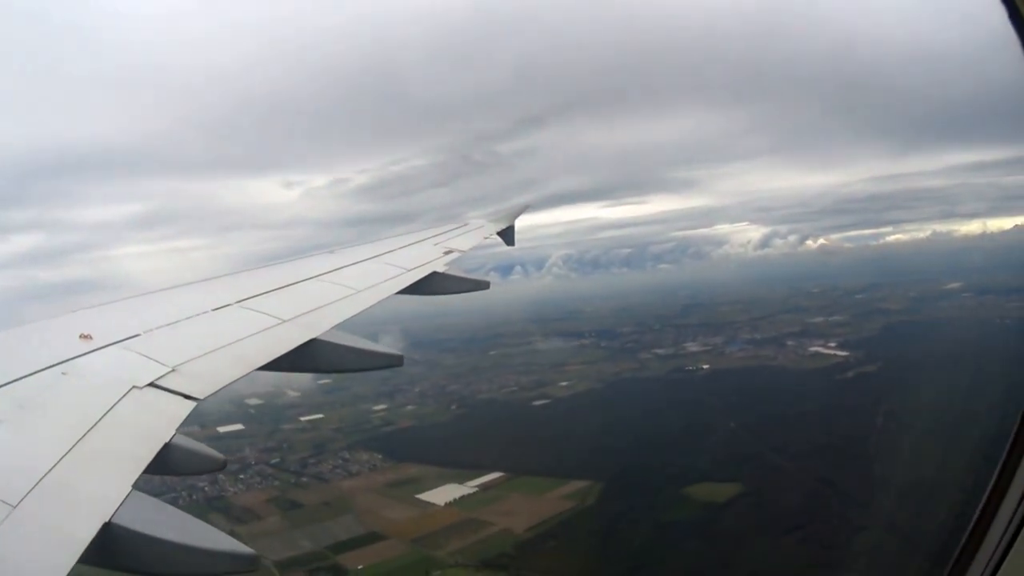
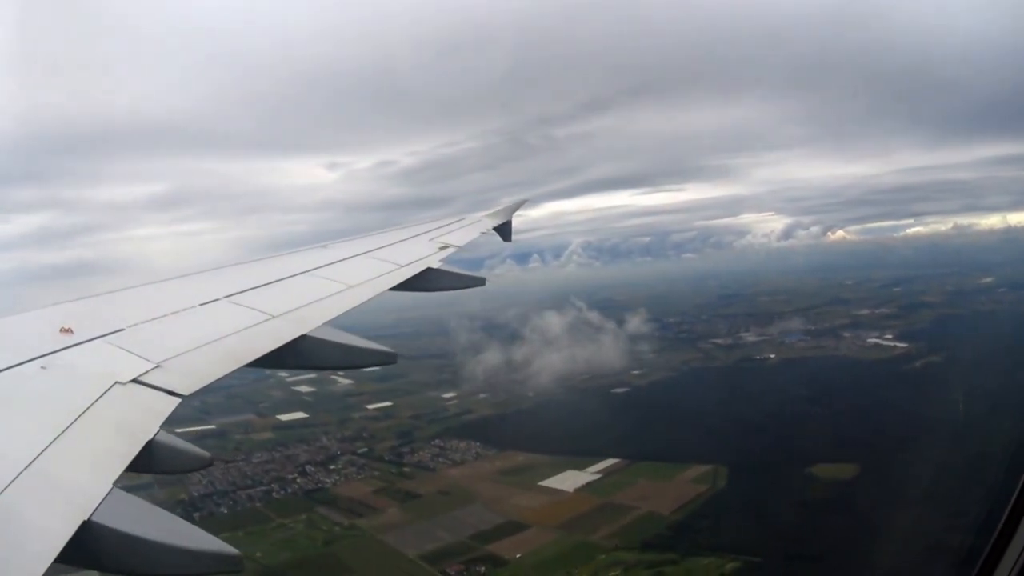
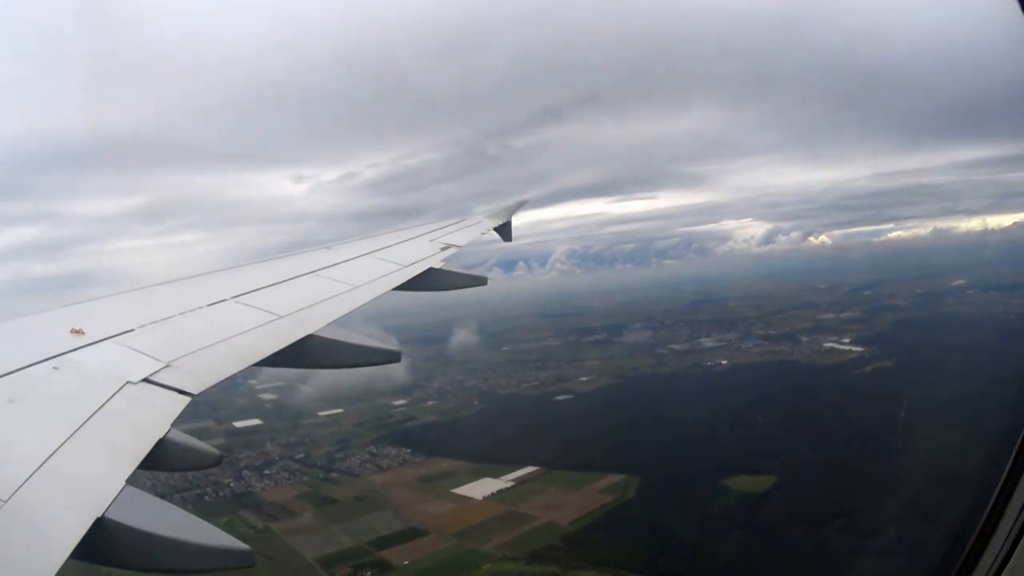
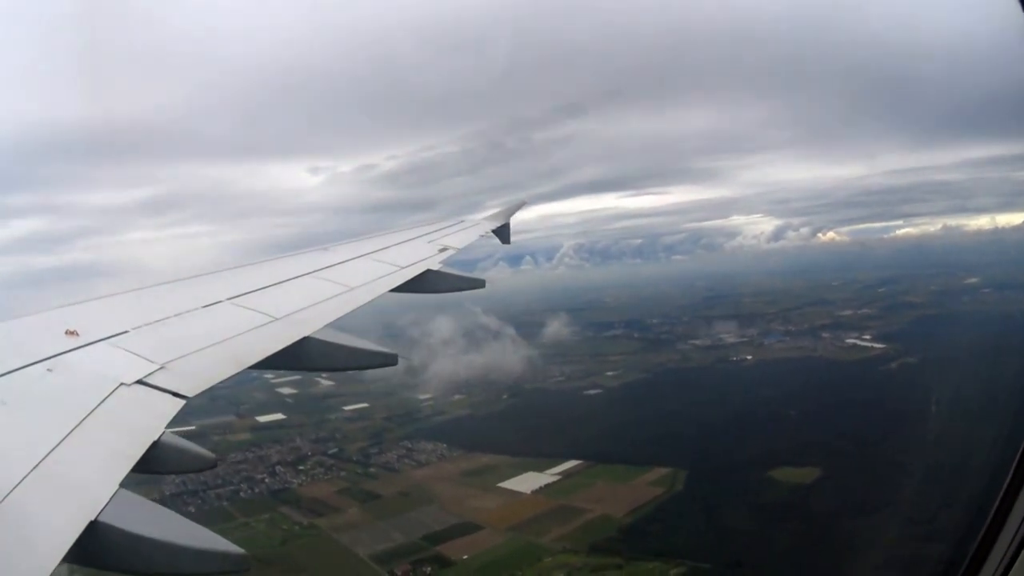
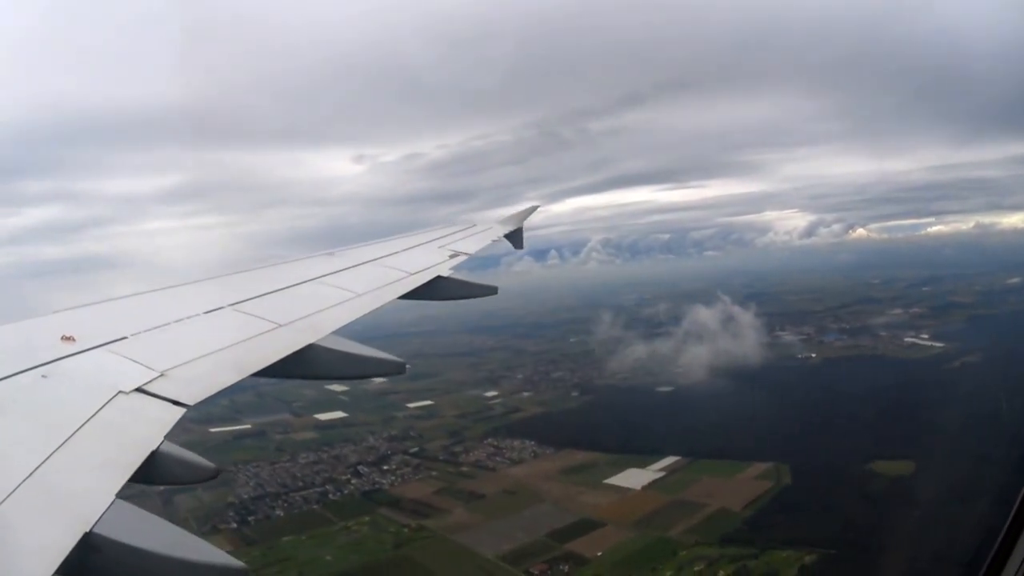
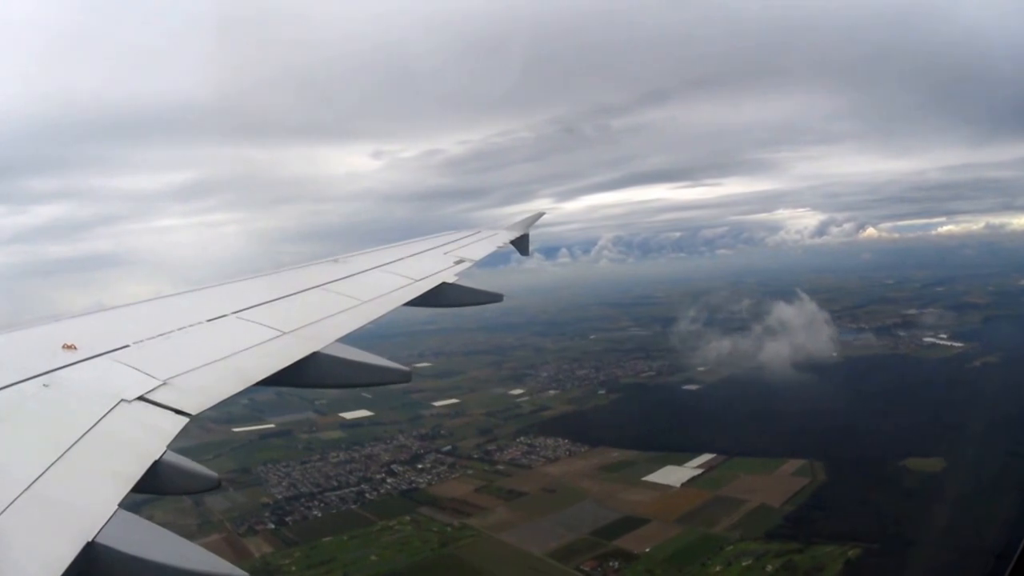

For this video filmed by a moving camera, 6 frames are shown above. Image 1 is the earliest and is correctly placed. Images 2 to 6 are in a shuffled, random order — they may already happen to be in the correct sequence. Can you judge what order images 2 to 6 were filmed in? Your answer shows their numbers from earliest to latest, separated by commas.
3, 4, 2, 5, 6
